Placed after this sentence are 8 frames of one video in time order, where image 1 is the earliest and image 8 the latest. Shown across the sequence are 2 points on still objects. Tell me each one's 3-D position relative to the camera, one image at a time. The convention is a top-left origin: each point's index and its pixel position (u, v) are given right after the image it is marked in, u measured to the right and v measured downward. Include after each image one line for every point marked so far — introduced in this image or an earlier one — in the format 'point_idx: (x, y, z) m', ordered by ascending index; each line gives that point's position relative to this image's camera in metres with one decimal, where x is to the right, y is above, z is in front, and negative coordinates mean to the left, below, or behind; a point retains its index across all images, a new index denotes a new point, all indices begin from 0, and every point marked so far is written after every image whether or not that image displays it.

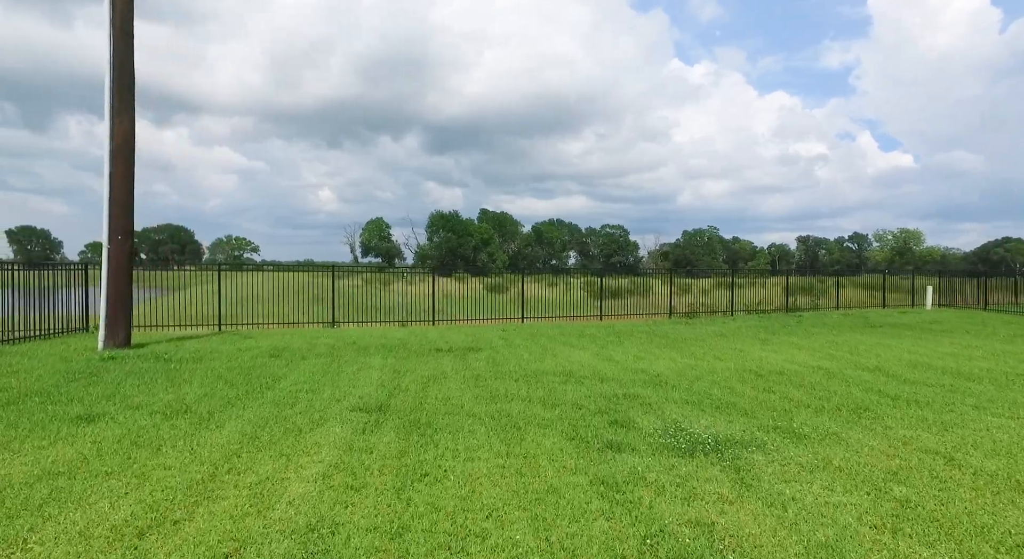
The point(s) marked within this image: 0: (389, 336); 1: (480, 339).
0: (-2.6, -1.2, +13.0) m
1: (-0.6, -1.3, +12.6) m
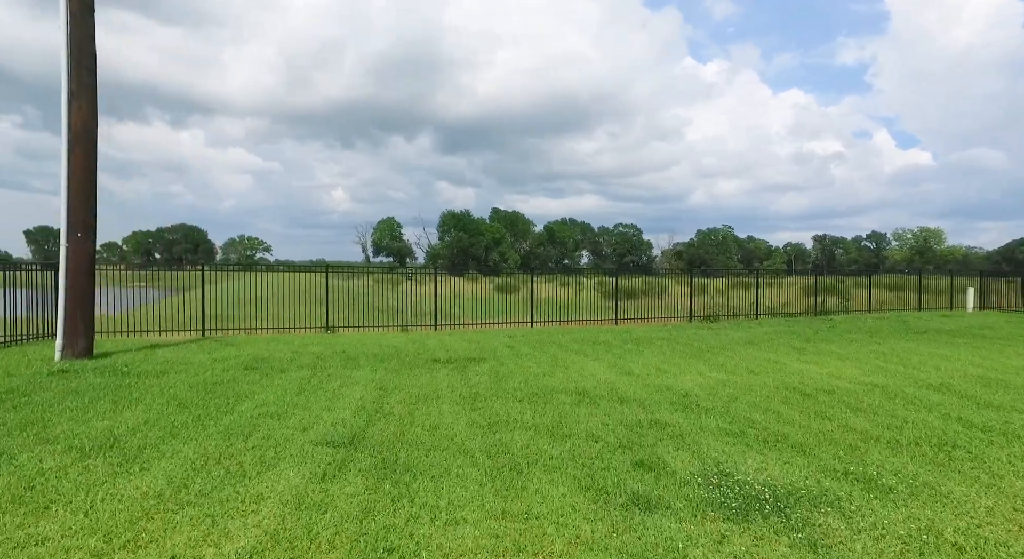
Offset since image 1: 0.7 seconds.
0: (-2.5, -1.3, +11.9) m
1: (-0.5, -1.3, +11.5) m
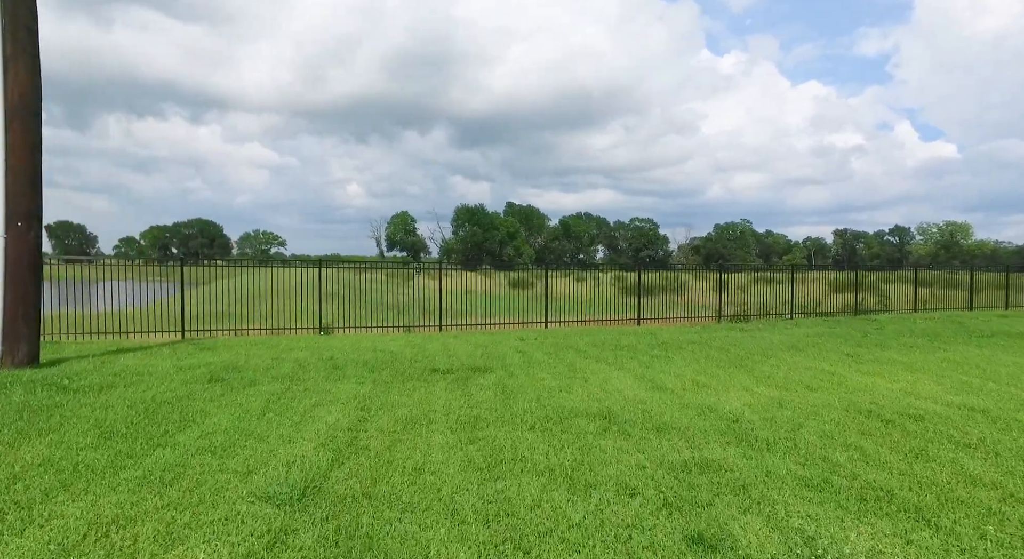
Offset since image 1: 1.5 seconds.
0: (-2.3, -1.2, +10.6) m
1: (-0.3, -1.2, +10.1) m
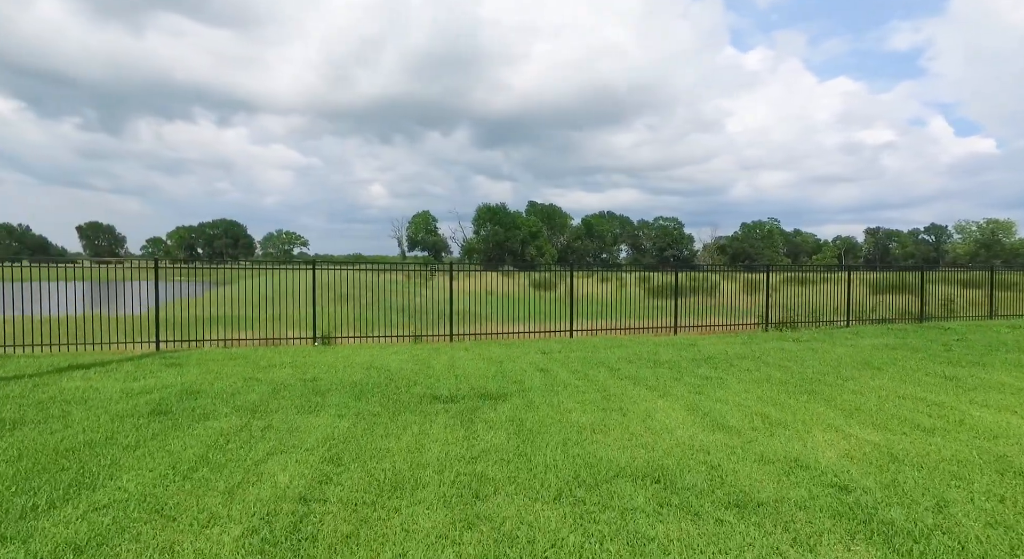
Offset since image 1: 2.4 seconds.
0: (-2.0, -1.3, +9.1) m
1: (0.0, -1.3, +8.5) m
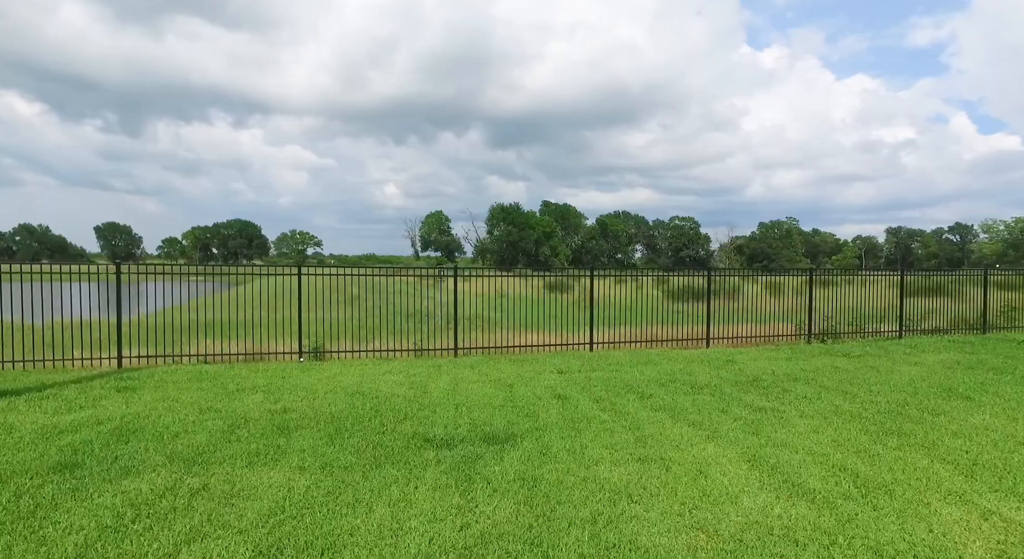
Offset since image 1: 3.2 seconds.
0: (-1.8, -1.4, +7.7) m
1: (+0.1, -1.4, +7.1) m
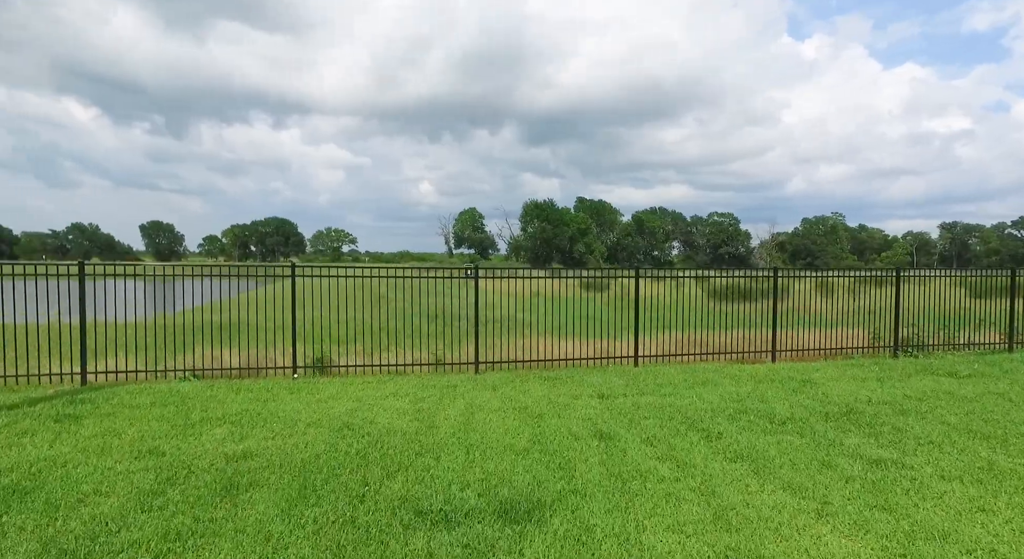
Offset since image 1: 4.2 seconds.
0: (-1.6, -1.4, +6.2) m
1: (+0.3, -1.5, +5.5) m
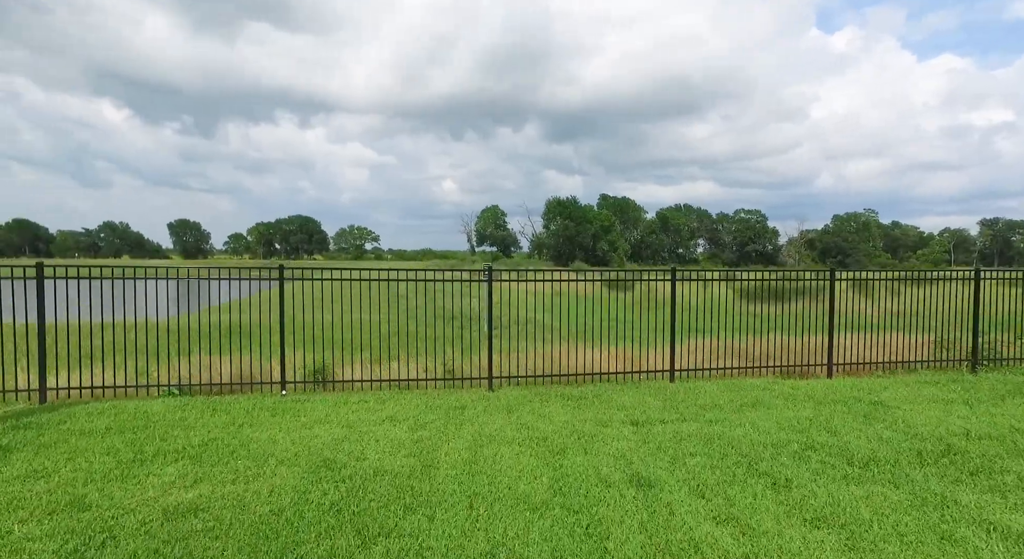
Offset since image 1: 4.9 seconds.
0: (-1.4, -1.5, +5.1) m
1: (+0.4, -1.5, +4.3) m
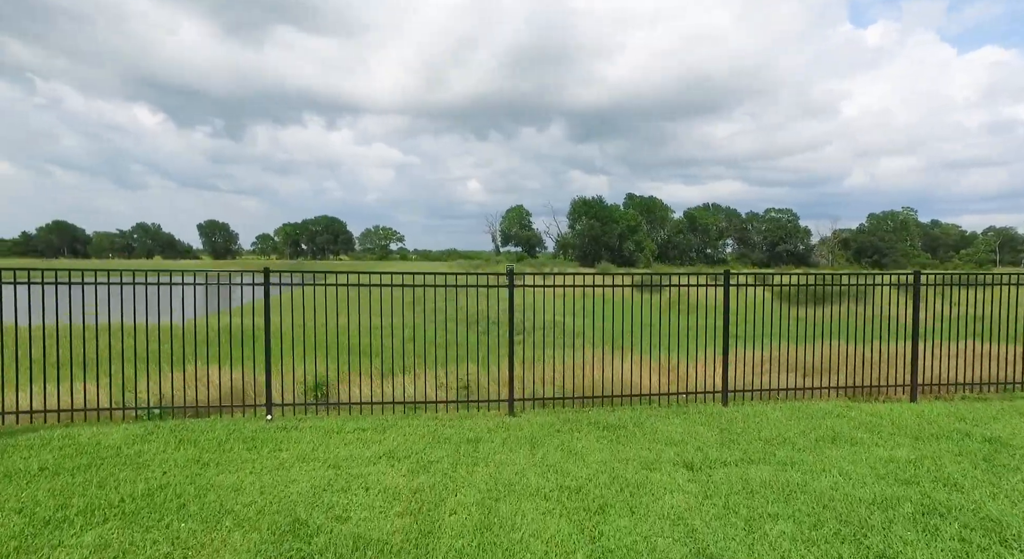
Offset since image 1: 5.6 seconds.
0: (-1.3, -1.5, +3.9) m
1: (+0.6, -1.6, +3.1) m
